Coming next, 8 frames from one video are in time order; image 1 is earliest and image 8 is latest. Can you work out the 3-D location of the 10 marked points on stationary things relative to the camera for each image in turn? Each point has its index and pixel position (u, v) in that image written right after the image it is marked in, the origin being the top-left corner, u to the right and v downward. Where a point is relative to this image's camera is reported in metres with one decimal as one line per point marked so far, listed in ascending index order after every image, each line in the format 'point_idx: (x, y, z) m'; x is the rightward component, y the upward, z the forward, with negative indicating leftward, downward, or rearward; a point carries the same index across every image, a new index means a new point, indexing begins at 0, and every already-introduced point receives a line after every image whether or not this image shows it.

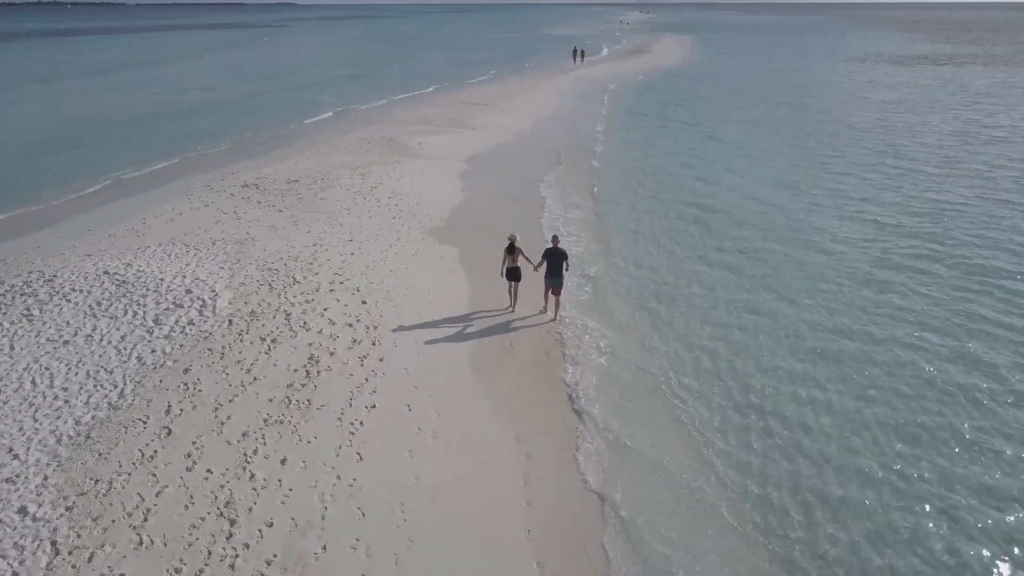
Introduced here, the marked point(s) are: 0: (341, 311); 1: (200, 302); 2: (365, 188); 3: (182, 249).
0: (-2.2, -0.3, +10.5) m
1: (-3.9, -0.2, +10.2) m
2: (-3.1, +2.1, +17.2) m
3: (-5.1, +0.6, +12.5) m
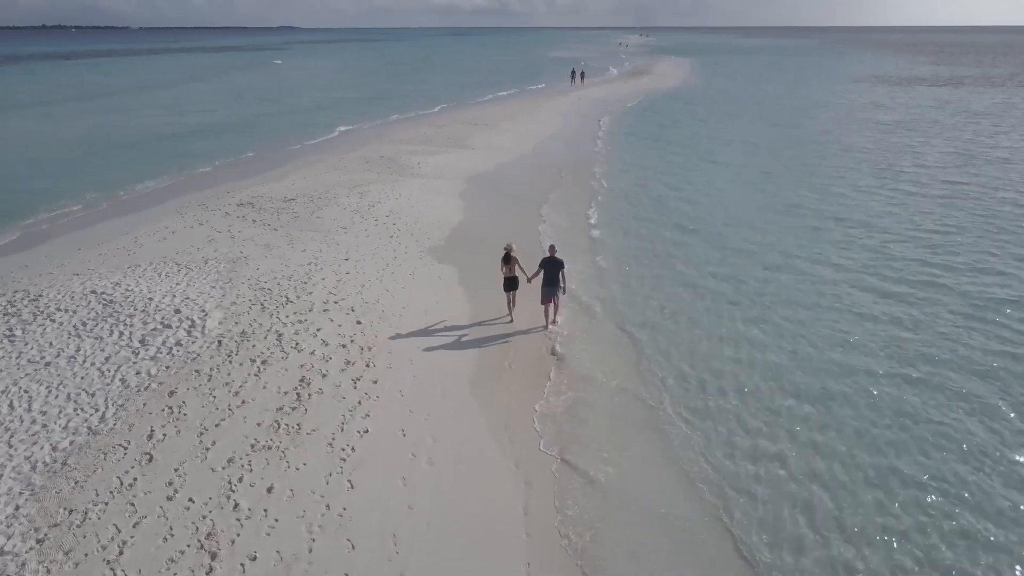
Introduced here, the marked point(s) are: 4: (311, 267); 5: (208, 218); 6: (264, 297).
0: (-2.2, -0.5, +10.1) m
1: (-3.9, -0.4, +9.9) m
2: (-3.1, +1.7, +17.0) m
3: (-5.1, +0.3, +12.2) m
4: (-3.2, +0.3, +12.7) m
5: (-5.9, +1.4, +15.7) m
6: (-3.4, -0.1, +11.1) m
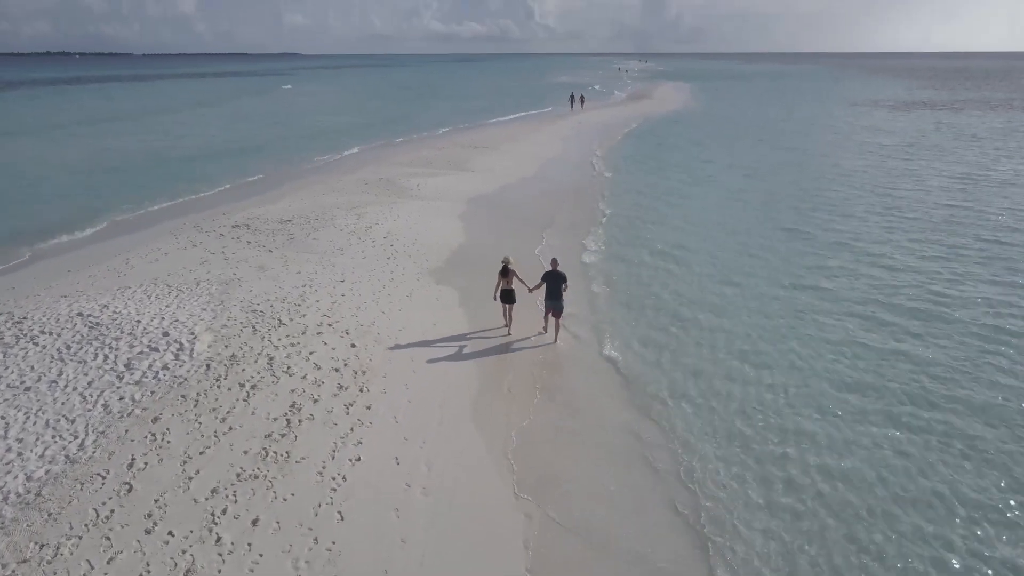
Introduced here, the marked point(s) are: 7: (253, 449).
0: (-2.2, -0.8, +9.8) m
1: (-4.0, -0.7, +9.6) m
2: (-3.1, +1.2, +16.7) m
3: (-5.1, 0.0, +11.9) m
4: (-3.2, 0.0, +12.4) m
5: (-5.9, +0.9, +15.4) m
6: (-3.4, -0.4, +10.8) m
7: (-2.4, -1.5, +7.6) m
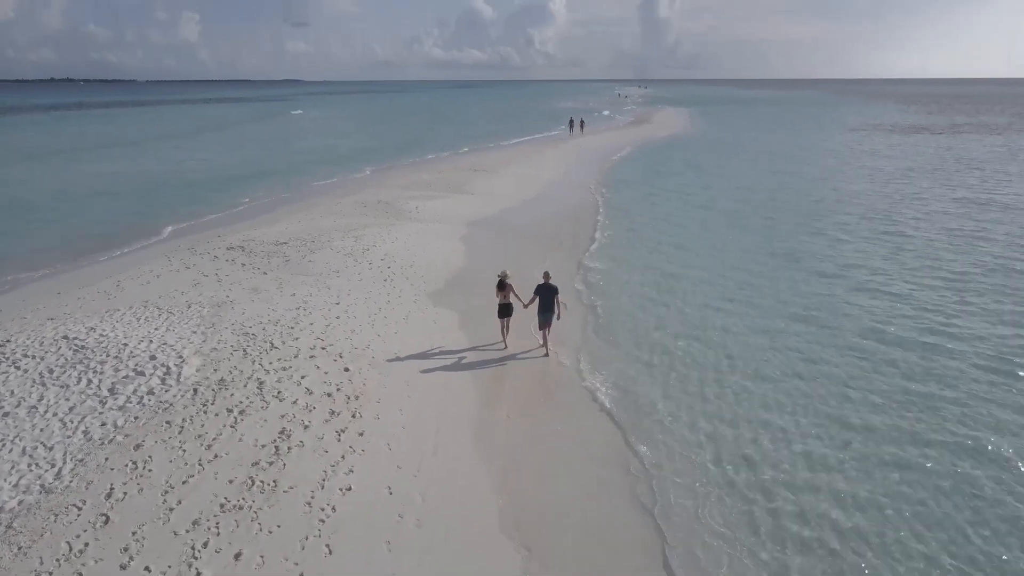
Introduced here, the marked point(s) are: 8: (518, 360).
0: (-2.2, -1.1, +9.5) m
1: (-4.0, -0.9, +9.2) m
2: (-3.2, +0.8, +16.4) m
3: (-5.2, -0.3, +11.6) m
4: (-3.2, -0.3, +12.1) m
5: (-5.9, +0.5, +15.1) m
6: (-3.4, -0.7, +10.5) m
7: (-2.4, -1.7, +7.2) m
8: (+0.1, -1.0, +11.3) m
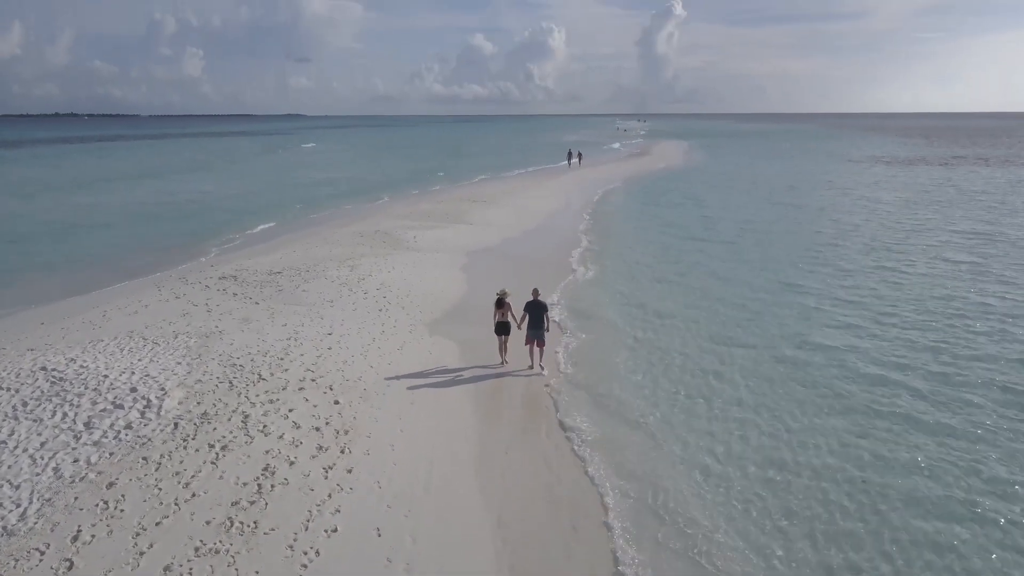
0: (-2.3, -1.4, +9.0) m
1: (-4.0, -1.2, +8.8) m
2: (-3.2, +0.2, +16.0) m
3: (-5.2, -0.8, +11.2) m
4: (-3.2, -0.8, +11.7) m
5: (-5.9, -0.1, +14.7) m
6: (-3.4, -1.1, +10.0) m
7: (-2.5, -1.9, +6.7) m
8: (+0.1, -1.4, +10.8) m
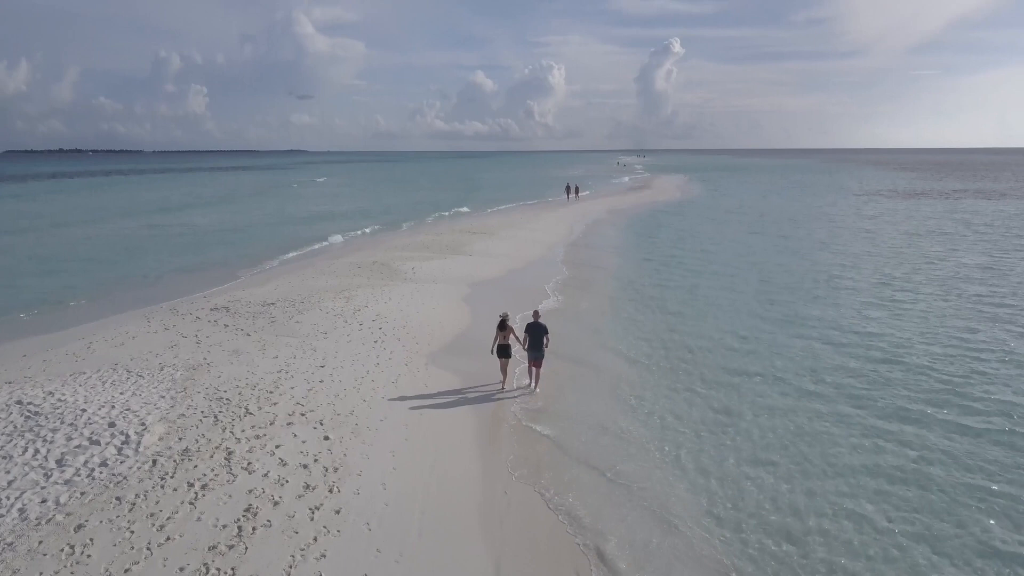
0: (-2.3, -1.7, +8.5) m
1: (-4.0, -1.5, +8.3) m
2: (-3.2, -0.4, +15.6) m
3: (-5.2, -1.2, +10.7) m
4: (-3.2, -1.2, +11.2) m
5: (-5.9, -0.6, +14.3) m
6: (-3.4, -1.4, +9.5) m
7: (-2.5, -2.1, +6.2) m
8: (+0.1, -1.7, +10.3) m
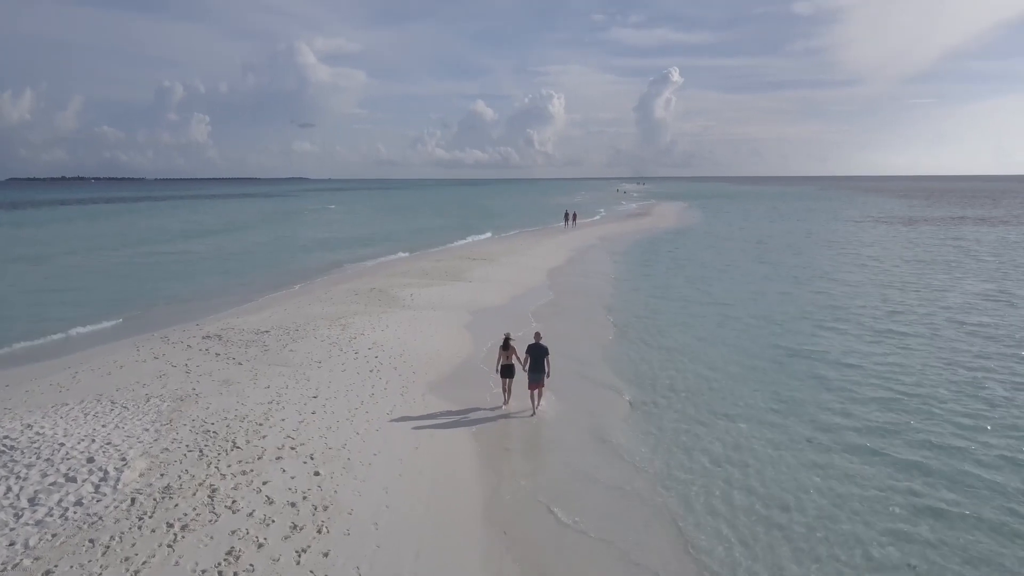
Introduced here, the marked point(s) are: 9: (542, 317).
0: (-2.3, -2.0, +8.1) m
1: (-4.0, -1.8, +7.9) m
2: (-3.2, -1.0, +15.2) m
3: (-5.2, -1.5, +10.3) m
4: (-3.2, -1.6, +10.8) m
5: (-5.9, -1.1, +13.9) m
6: (-3.4, -1.7, +9.1) m
7: (-2.5, -2.3, +5.8) m
8: (+0.1, -2.1, +9.9) m
9: (+0.7, -0.7, +19.2) m
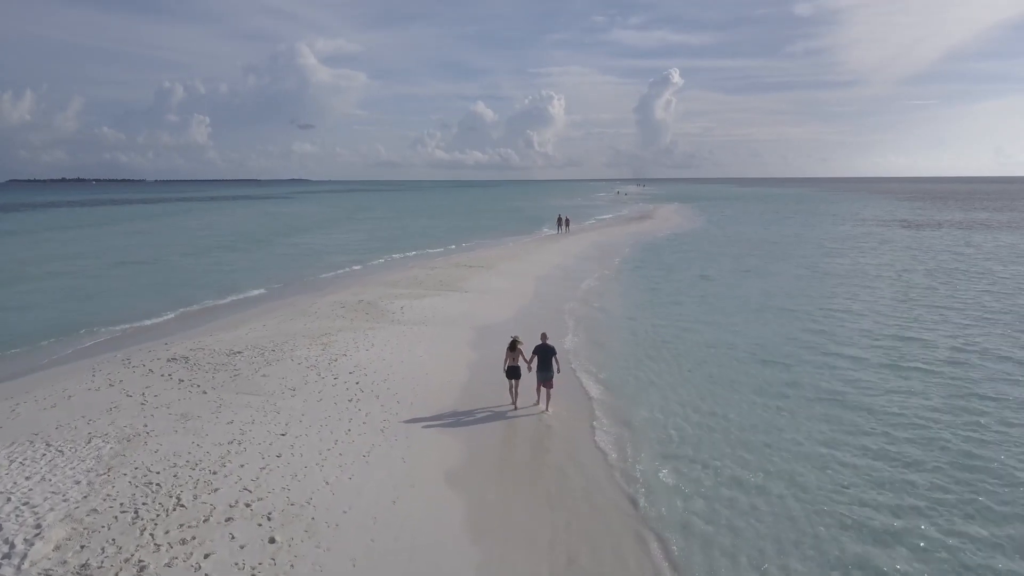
0: (-2.3, -2.3, +6.7) m
1: (-4.1, -2.1, +6.5) m
2: (-3.2, -1.3, +13.8) m
3: (-5.2, -1.8, +8.9) m
4: (-3.3, -1.8, +9.4) m
5: (-6.0, -1.4, +12.5) m
6: (-3.5, -2.0, +7.7) m
7: (-2.5, -2.6, +4.4) m
8: (0.0, -2.4, +8.5) m
9: (+0.7, -1.0, +17.8) m
